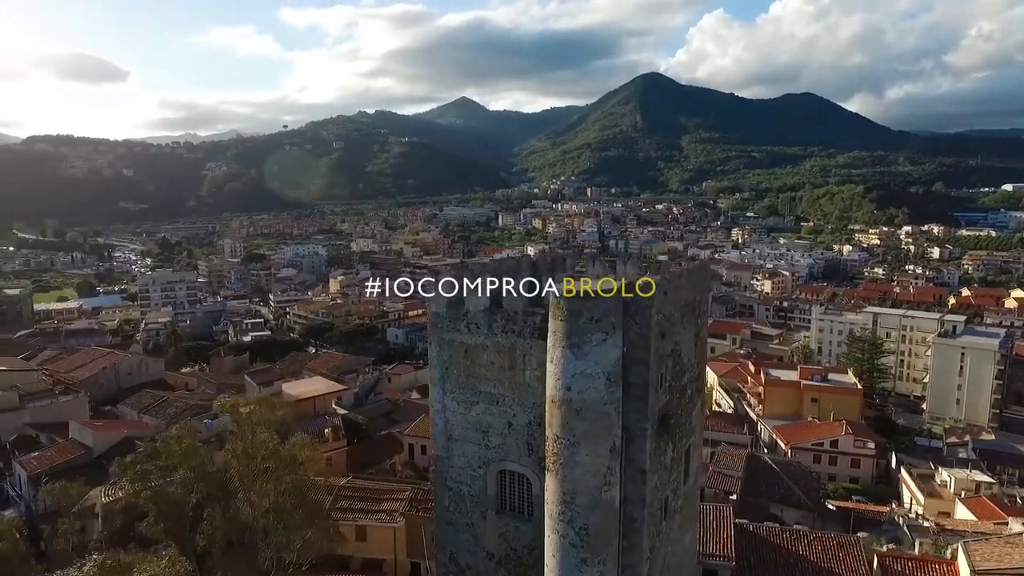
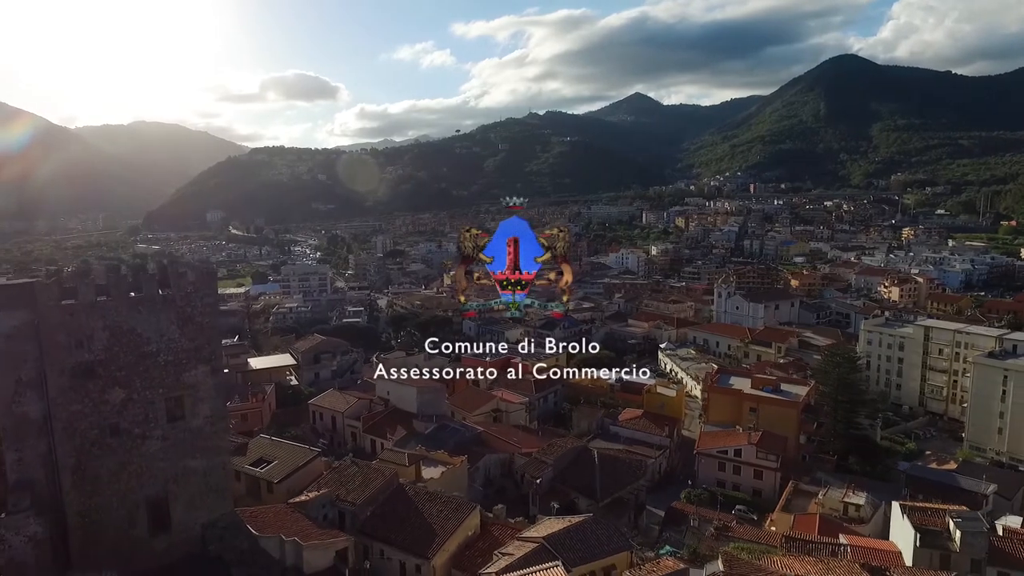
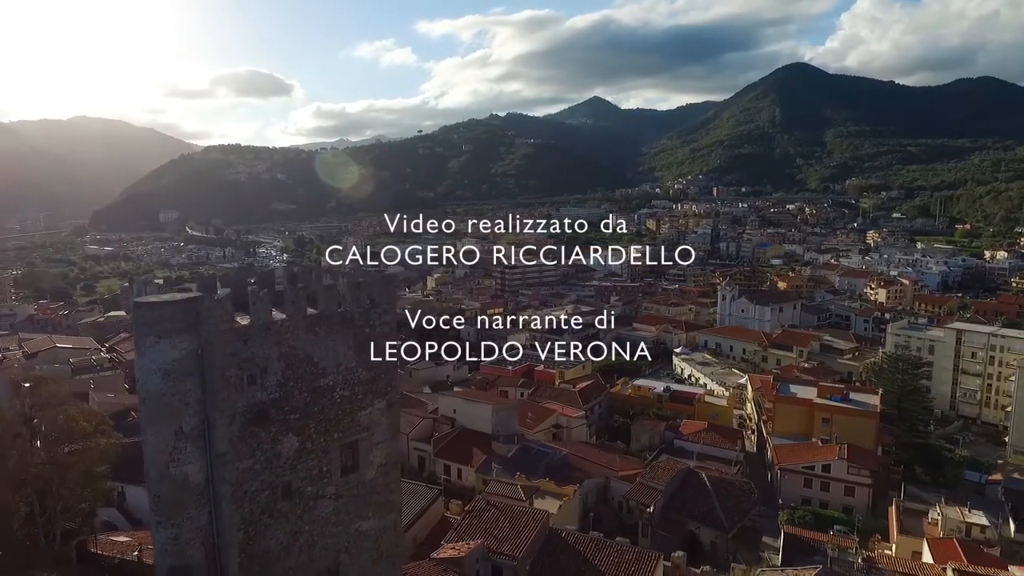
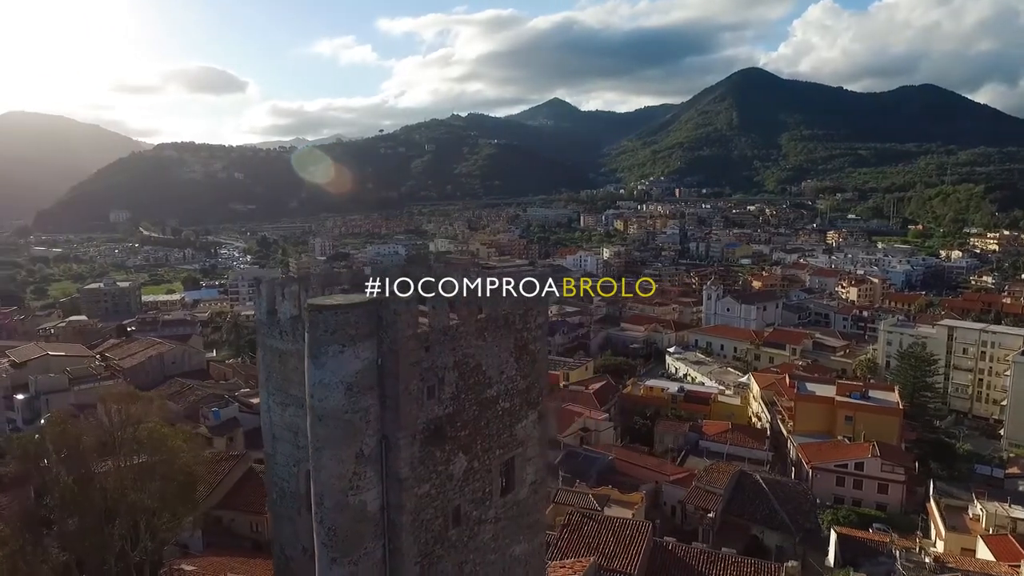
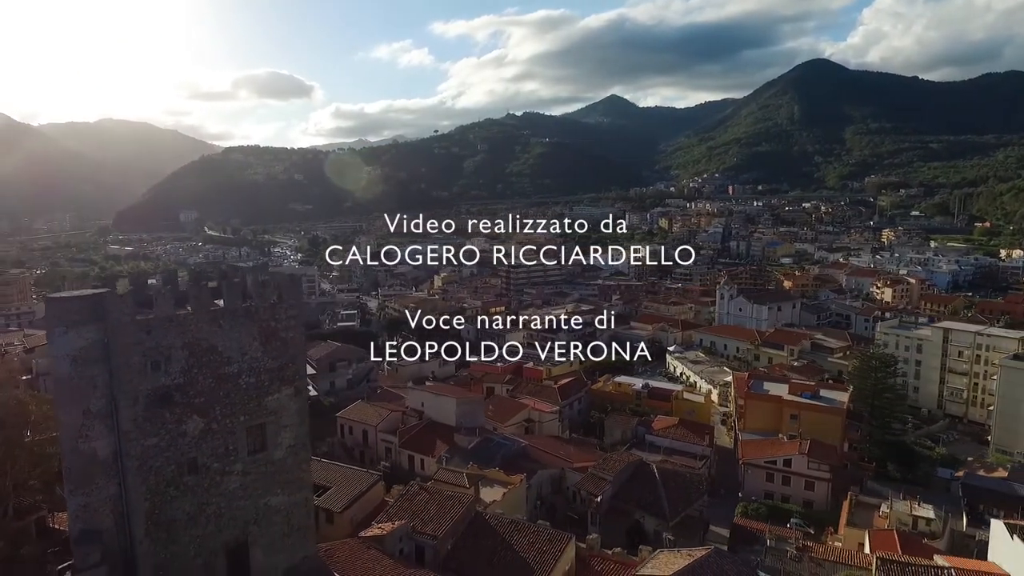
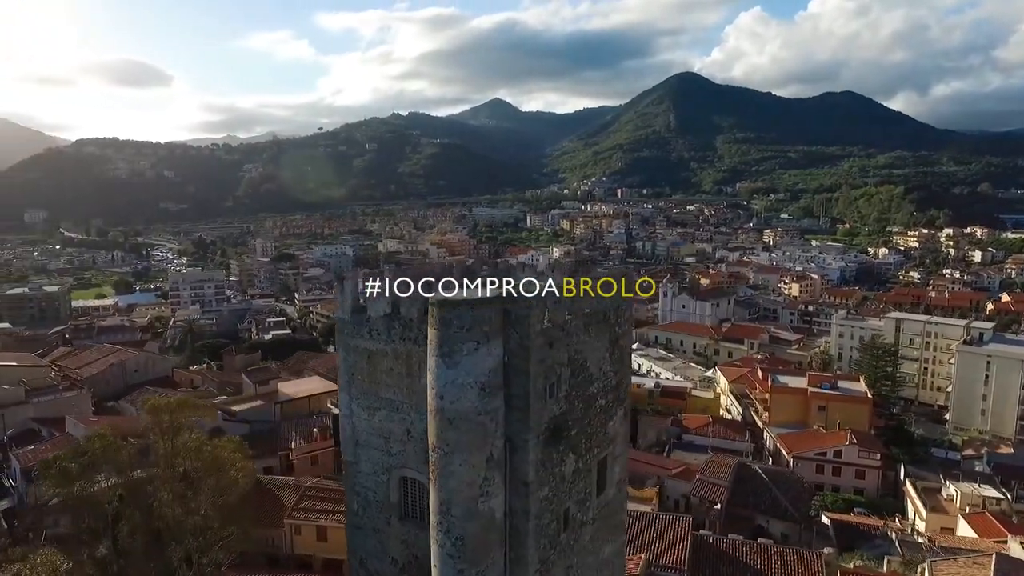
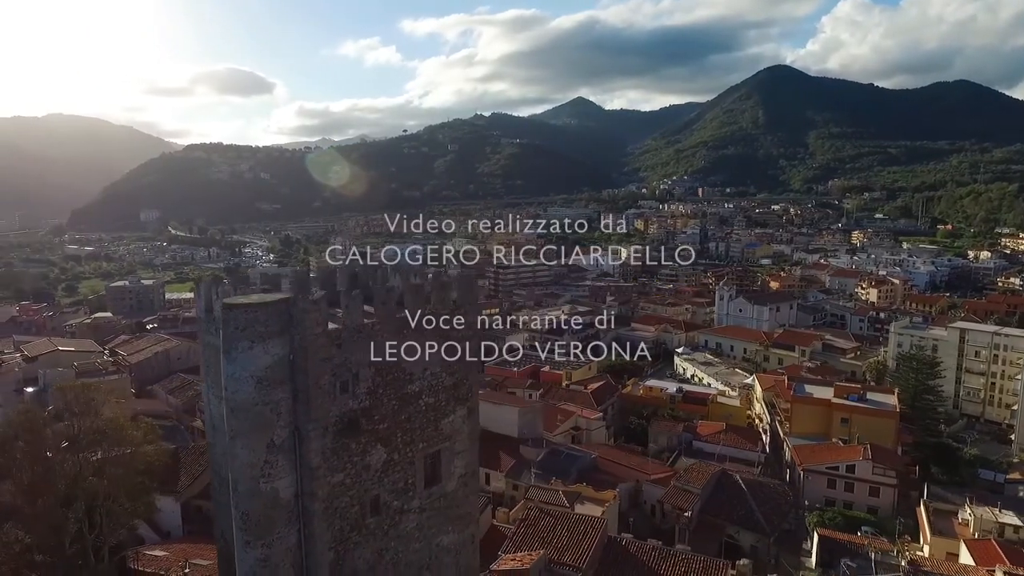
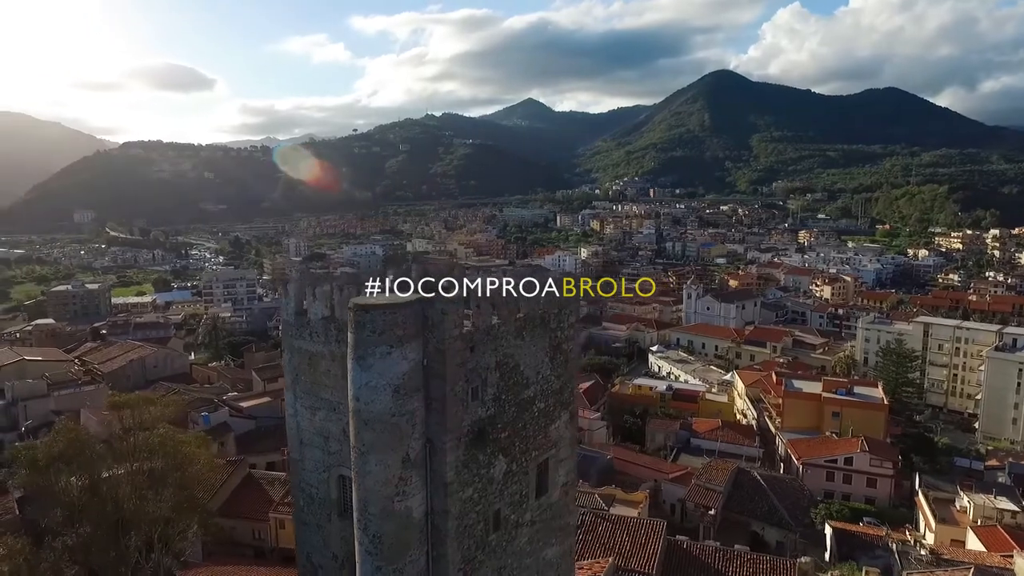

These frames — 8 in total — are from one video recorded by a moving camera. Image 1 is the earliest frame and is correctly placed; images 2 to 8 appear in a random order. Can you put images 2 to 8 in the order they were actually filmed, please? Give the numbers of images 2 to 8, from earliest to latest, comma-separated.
6, 8, 4, 7, 3, 5, 2
